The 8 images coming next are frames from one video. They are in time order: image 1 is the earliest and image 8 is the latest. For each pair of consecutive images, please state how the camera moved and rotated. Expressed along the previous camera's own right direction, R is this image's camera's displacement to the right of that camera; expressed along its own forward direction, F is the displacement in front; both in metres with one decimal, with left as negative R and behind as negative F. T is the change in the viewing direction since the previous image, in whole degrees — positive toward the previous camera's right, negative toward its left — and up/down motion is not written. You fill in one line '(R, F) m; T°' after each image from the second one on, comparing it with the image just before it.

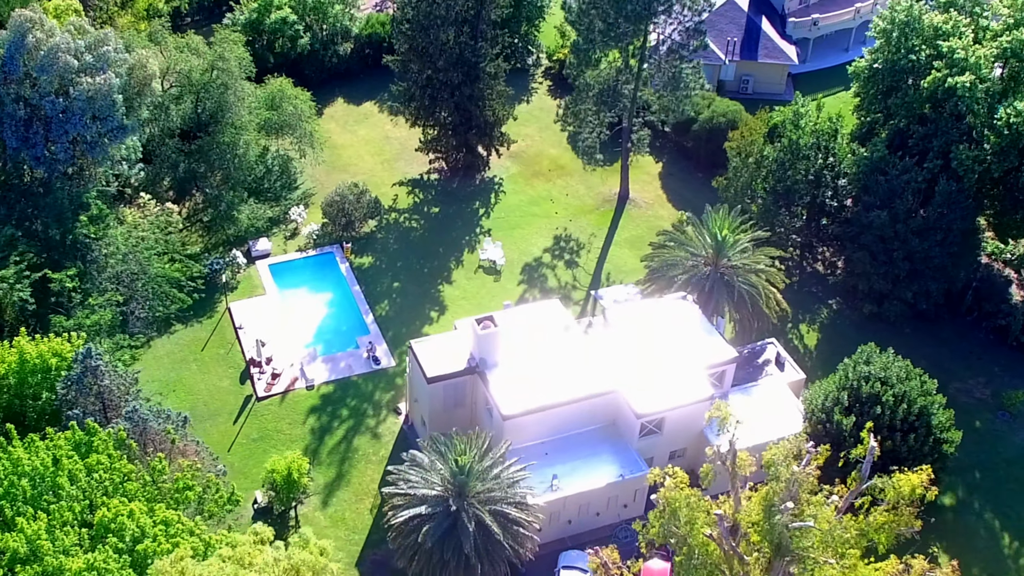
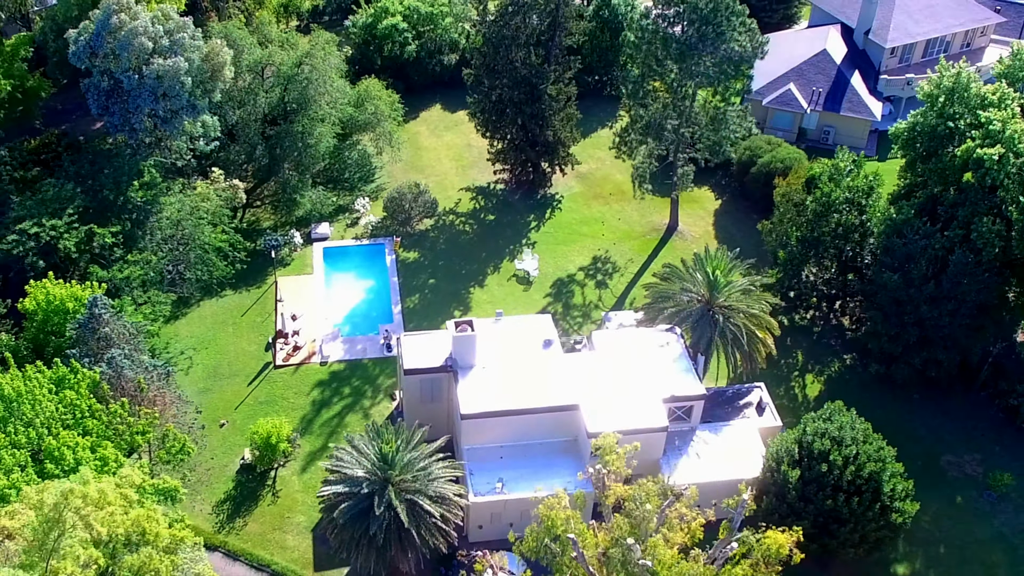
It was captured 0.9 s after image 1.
(+5.9, -1.1) m; -10°
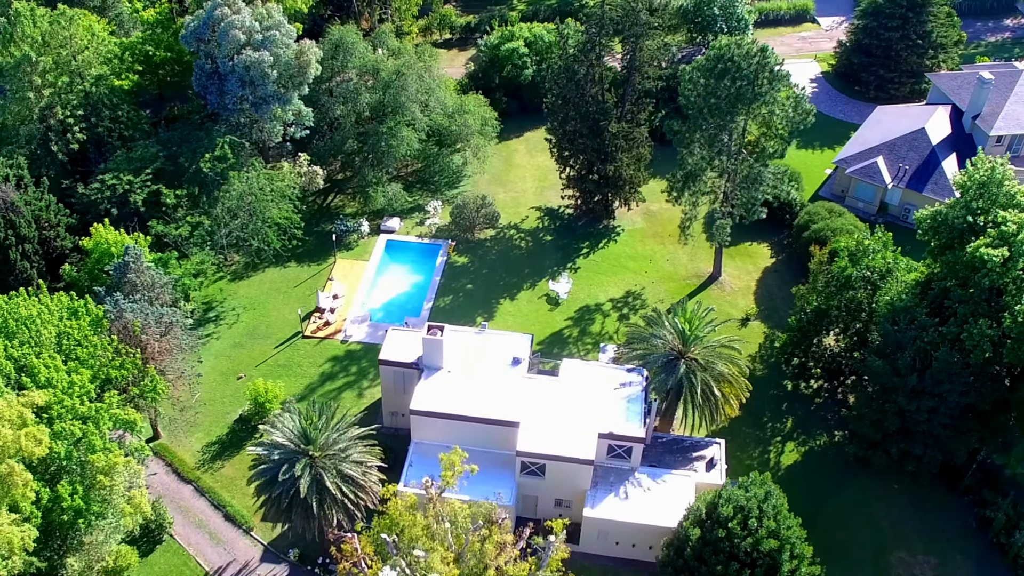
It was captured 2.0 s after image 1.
(+7.9, -1.4) m; -12°
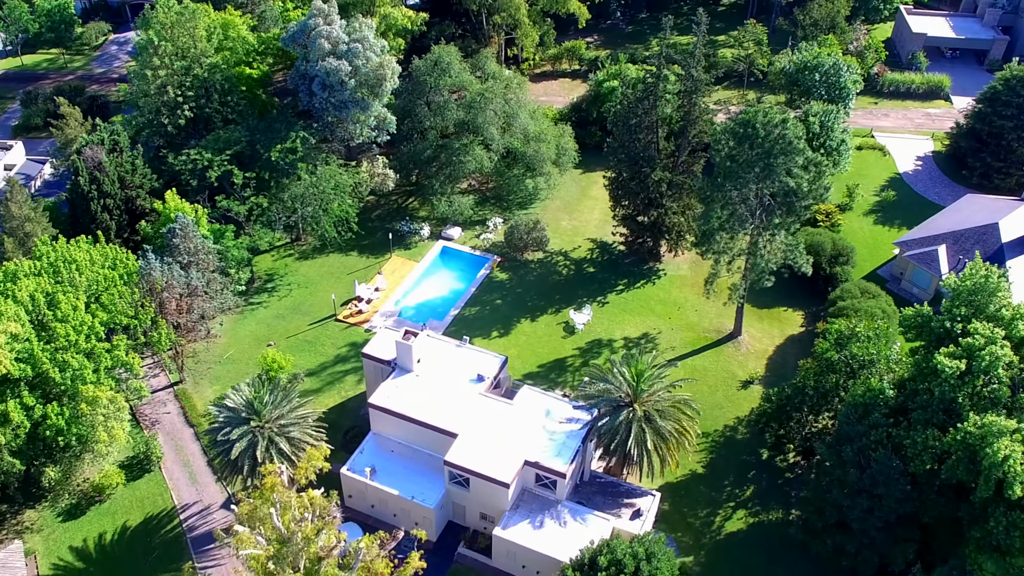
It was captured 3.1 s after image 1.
(+8.6, -1.6) m; -12°
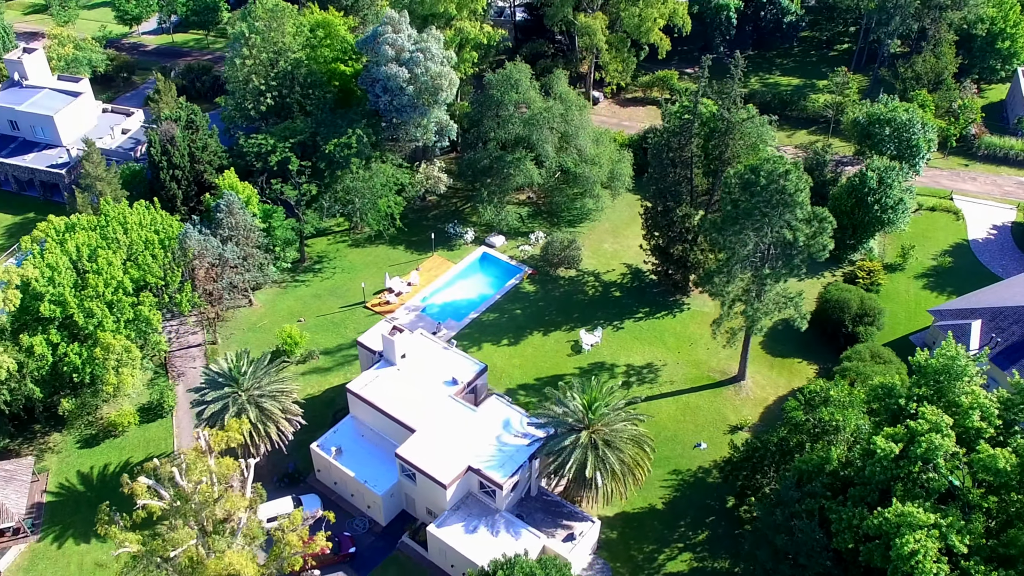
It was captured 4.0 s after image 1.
(+7.3, -1.3) m; -10°
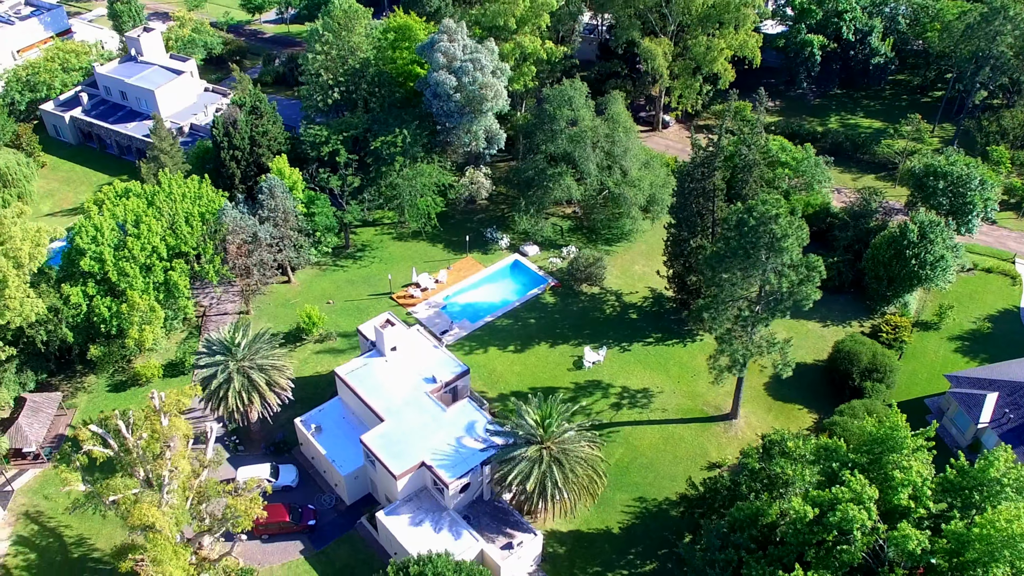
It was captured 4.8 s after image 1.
(+7.0, -1.1) m; -9°
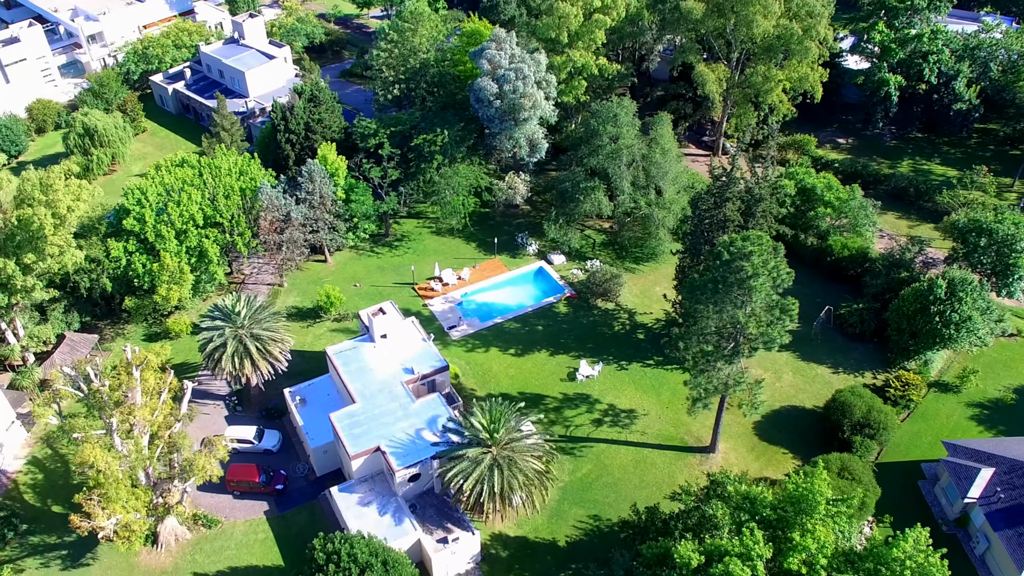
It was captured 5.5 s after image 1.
(+7.7, -0.8) m; -9°
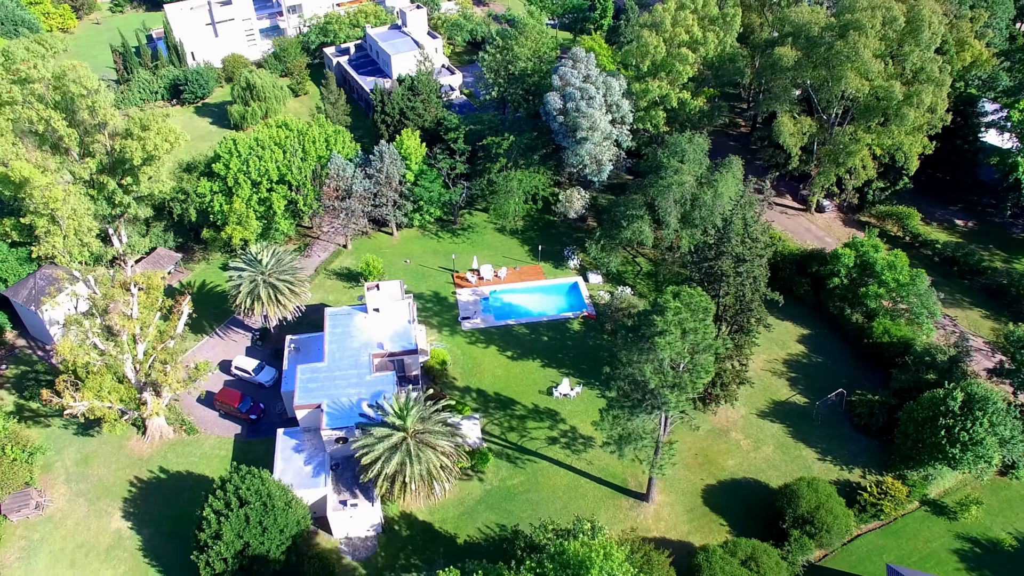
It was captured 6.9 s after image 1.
(+15.8, +0.6) m; -19°
